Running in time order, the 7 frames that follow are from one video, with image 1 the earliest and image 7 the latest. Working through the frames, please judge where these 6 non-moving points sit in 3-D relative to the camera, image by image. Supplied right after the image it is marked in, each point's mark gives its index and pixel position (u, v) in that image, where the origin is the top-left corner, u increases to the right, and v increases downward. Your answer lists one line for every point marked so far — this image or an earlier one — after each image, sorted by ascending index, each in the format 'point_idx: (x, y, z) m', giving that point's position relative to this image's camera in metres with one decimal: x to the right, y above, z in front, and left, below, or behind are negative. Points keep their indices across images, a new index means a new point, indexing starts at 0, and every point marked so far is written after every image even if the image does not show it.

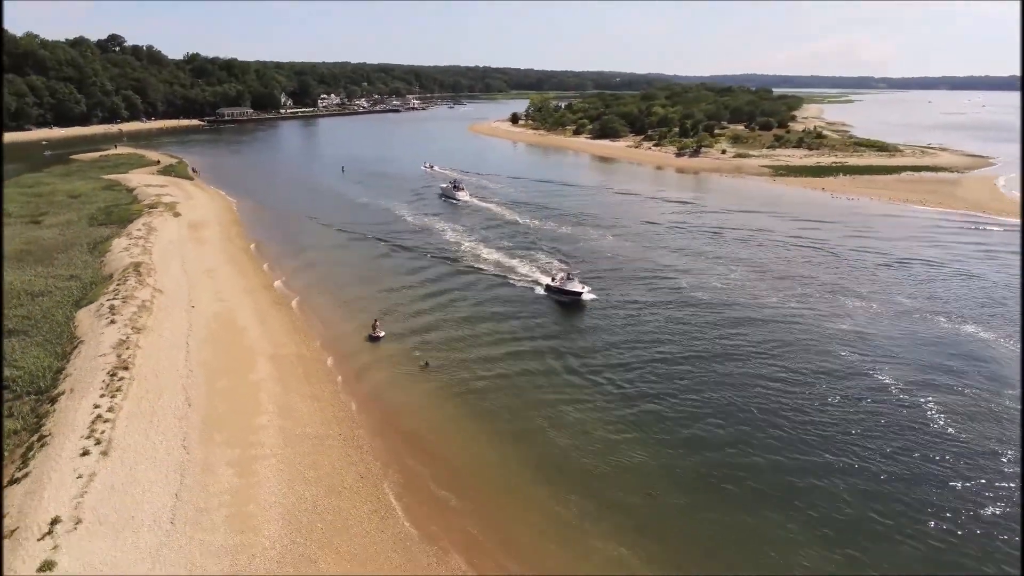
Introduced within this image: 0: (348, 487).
0: (-3.5, -4.4, +16.1) m
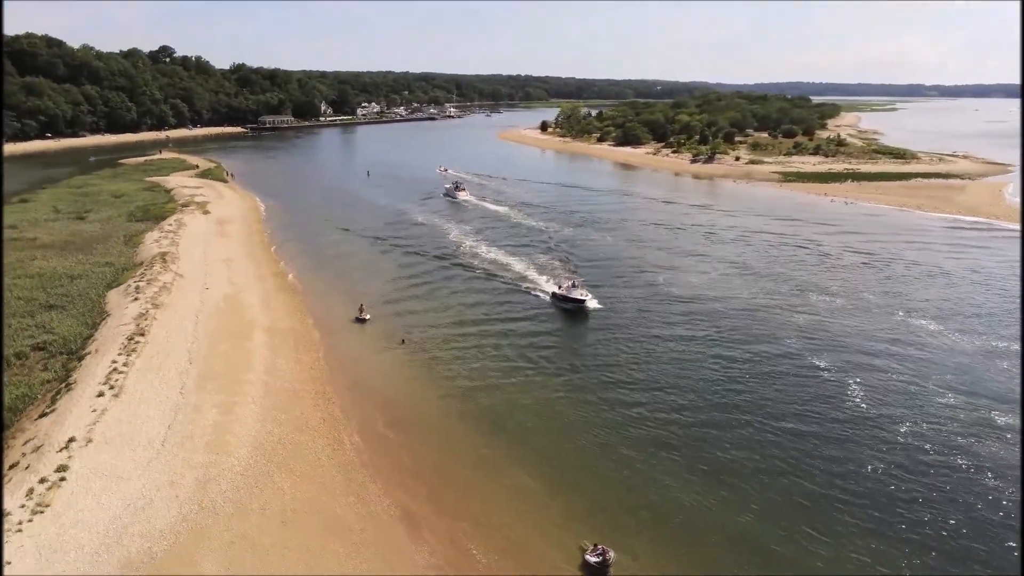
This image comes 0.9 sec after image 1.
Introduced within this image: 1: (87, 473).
0: (-5.2, -3.8, +19.5) m
1: (-9.2, -4.0, +16.1) m
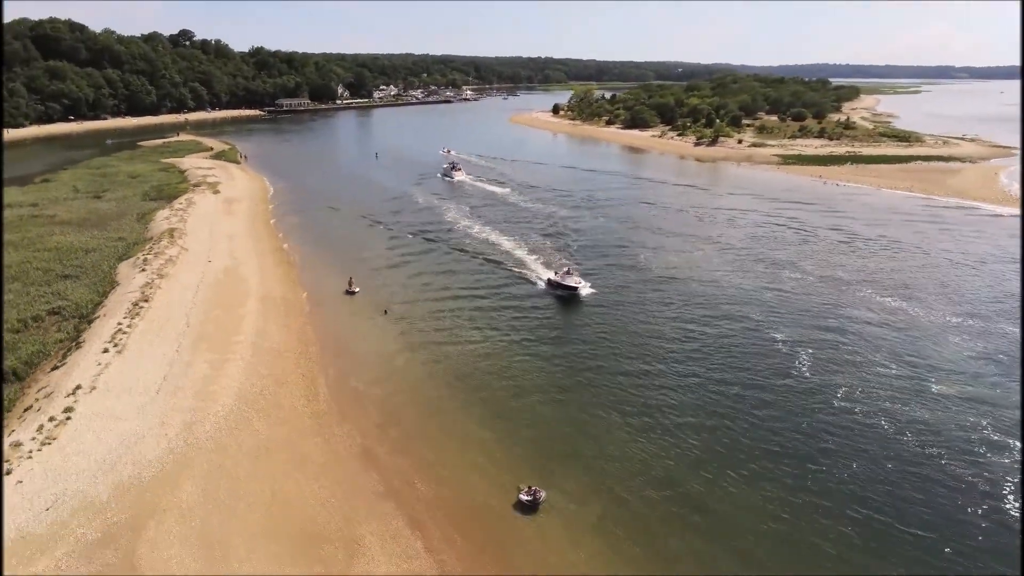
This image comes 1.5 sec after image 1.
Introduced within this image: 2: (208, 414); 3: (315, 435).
0: (-6.4, -2.8, +21.8) m
1: (-10.5, -3.2, +18.5) m
2: (-7.9, -3.3, +19.2) m
3: (-4.9, -3.8, +18.7) m
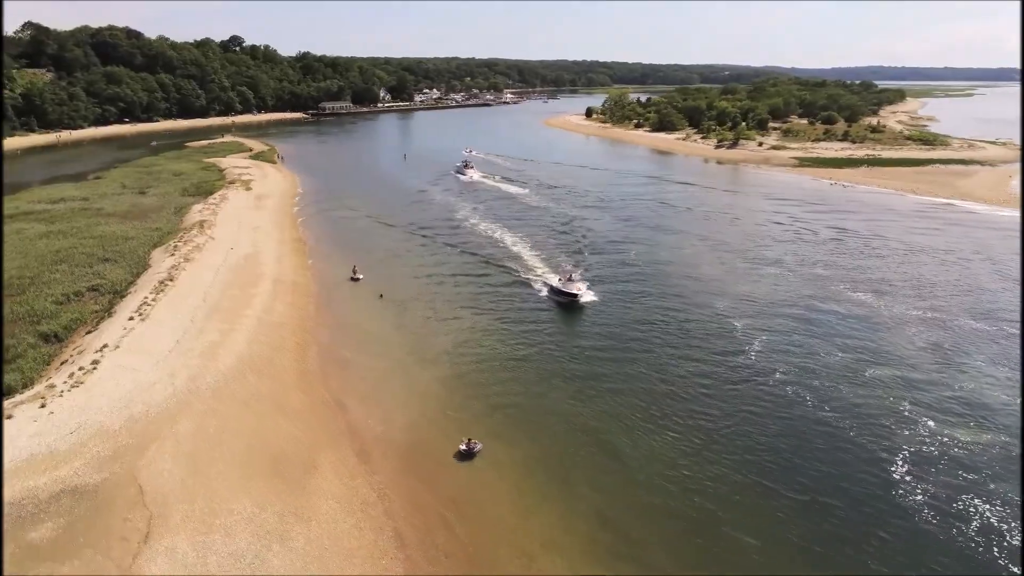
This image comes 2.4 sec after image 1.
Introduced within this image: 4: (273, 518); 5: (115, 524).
0: (-7.7, -2.1, +25.3) m
1: (-11.9, -2.4, +22.2) m
2: (-9.2, -2.5, +22.8) m
3: (-6.3, -3.1, +22.1) m
4: (-4.9, -4.8, +15.4) m
5: (-8.0, -4.7, +15.1) m
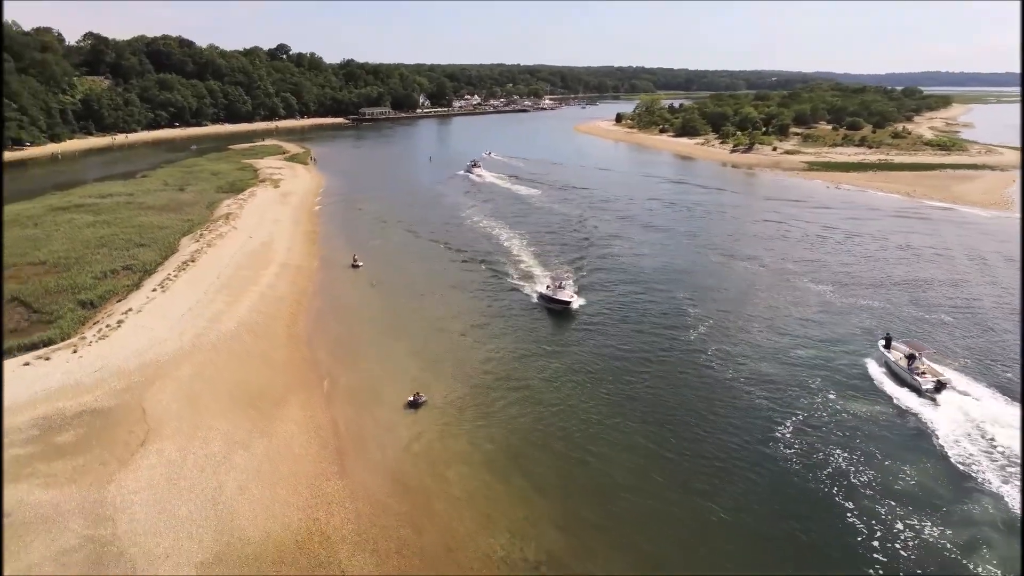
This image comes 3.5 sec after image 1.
0: (-9.2, -1.2, +29.6) m
1: (-13.6, -1.4, +26.7) m
2: (-10.9, -1.6, +27.1) m
3: (-8.0, -2.2, +26.3) m
4: (-7.0, -3.9, +19.5) m
5: (-10.1, -3.7, +19.4) m
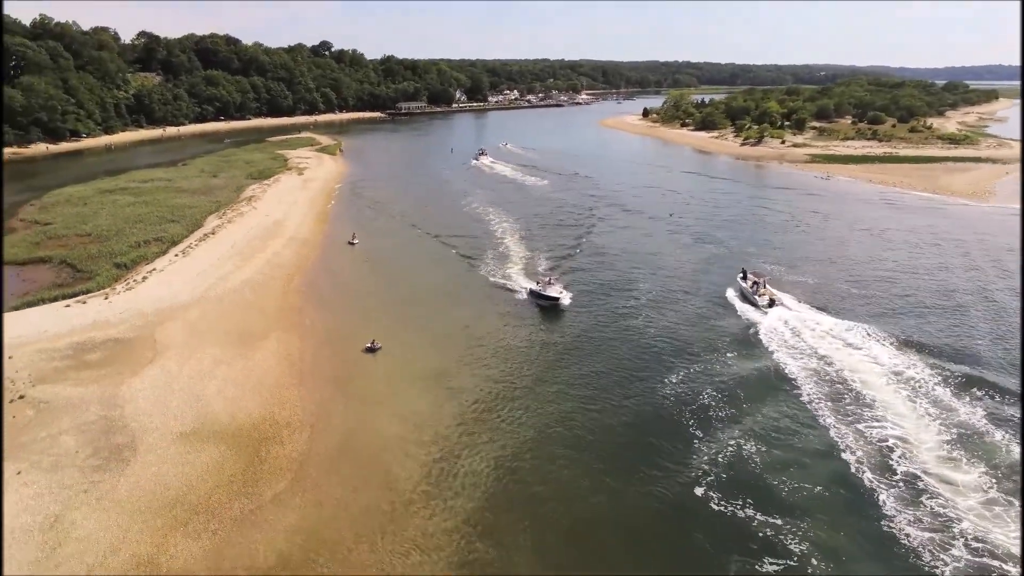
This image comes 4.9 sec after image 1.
0: (-10.9, +0.4, +34.8) m
1: (-15.5, +0.3, +32.3) m
2: (-12.7, 0.0, +32.5) m
3: (-9.9, -0.7, +31.5) m
4: (-9.4, -2.4, +24.7) m
5: (-12.4, -2.2, +24.8) m
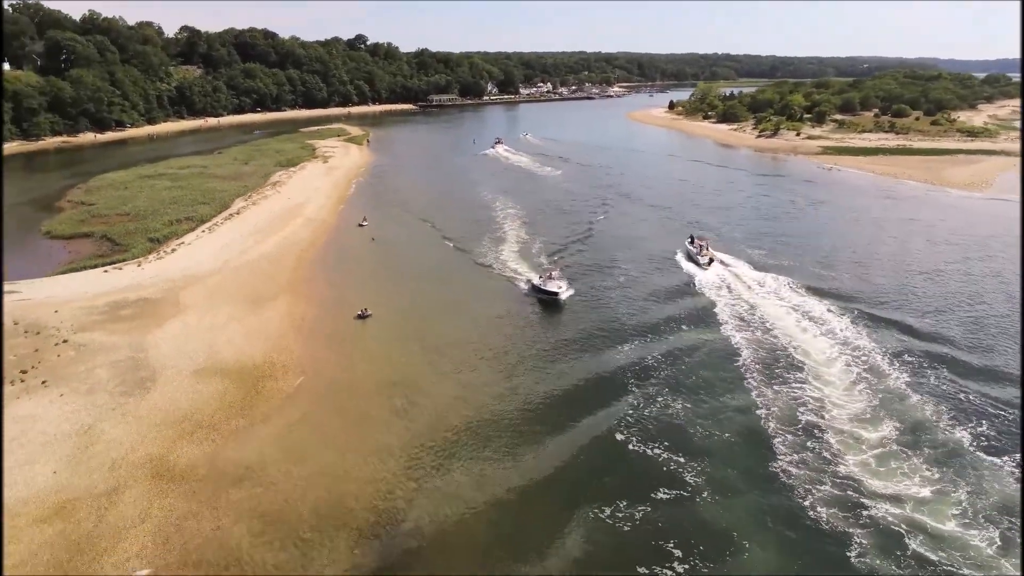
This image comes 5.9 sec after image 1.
0: (-11.3, +1.7, +38.6) m
1: (-16.0, +1.7, +36.3) m
2: (-13.3, +1.4, +36.4) m
3: (-10.5, +0.7, +35.3) m
4: (-10.4, -1.1, +28.5) m
5: (-13.4, -0.9, +28.7) m
